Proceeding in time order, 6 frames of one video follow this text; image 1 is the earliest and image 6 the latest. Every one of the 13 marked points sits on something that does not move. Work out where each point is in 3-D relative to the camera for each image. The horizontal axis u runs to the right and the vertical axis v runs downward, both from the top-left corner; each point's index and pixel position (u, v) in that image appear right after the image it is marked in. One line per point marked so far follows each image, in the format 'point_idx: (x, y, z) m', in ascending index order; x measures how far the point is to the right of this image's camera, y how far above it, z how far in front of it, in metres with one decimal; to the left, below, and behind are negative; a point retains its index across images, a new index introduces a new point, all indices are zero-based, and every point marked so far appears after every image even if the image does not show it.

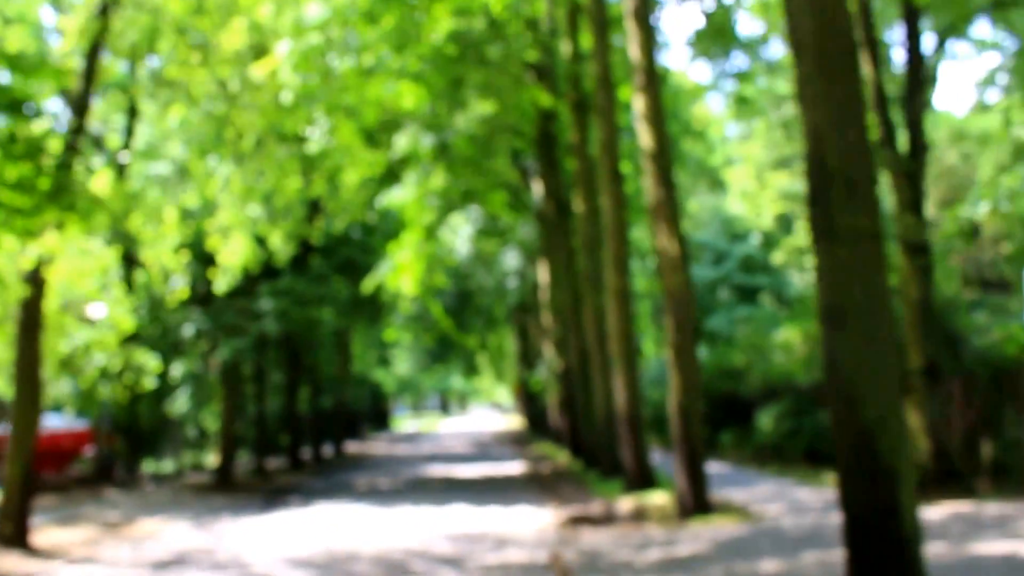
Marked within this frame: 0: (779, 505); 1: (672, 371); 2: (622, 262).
0: (+3.7, -3.0, +15.6) m
1: (+2.1, -1.1, +14.4) m
2: (+2.0, +0.5, +19.7) m
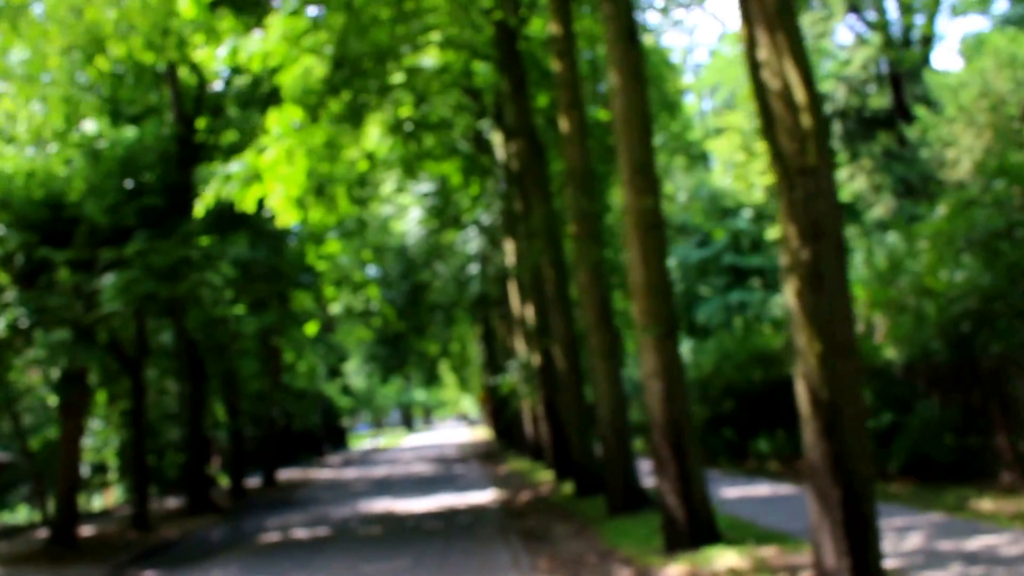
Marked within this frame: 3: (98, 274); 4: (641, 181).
0: (+3.5, -2.1, +8.3) m
1: (+1.8, -0.2, +7.1) m
2: (+1.5, +1.2, +12.4) m
3: (-6.6, +0.2, +17.9) m
4: (+1.4, +1.2, +12.3) m
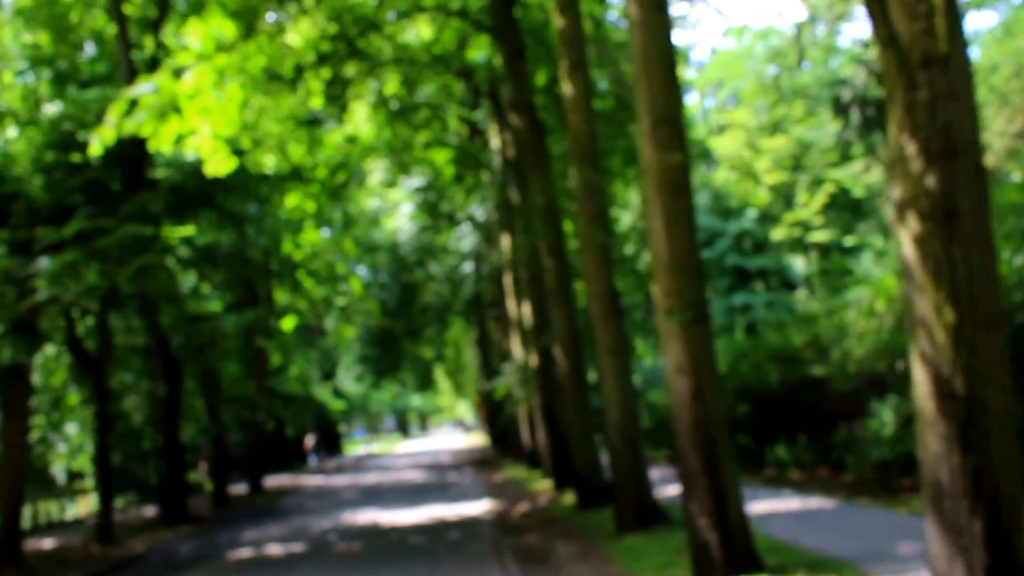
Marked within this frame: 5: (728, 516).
0: (+3.5, -1.9, +6.2) m
1: (+1.8, 0.0, +5.1) m
2: (+1.5, +1.5, +10.3) m
3: (-6.6, +0.4, +15.8) m
4: (+1.4, +1.4, +10.3) m
5: (+1.8, -1.9, +9.6) m
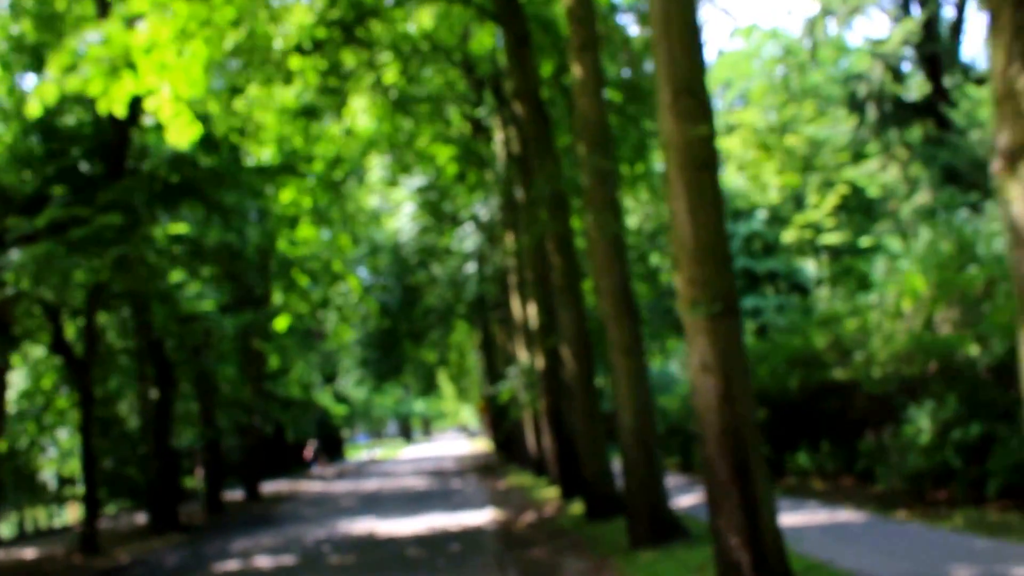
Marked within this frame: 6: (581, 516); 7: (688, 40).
0: (+3.5, -1.8, +5.1) m
1: (+1.8, +0.1, +4.0) m
2: (+1.5, +1.5, +9.2) m
3: (-6.5, +0.5, +14.8) m
4: (+1.4, +1.5, +9.2) m
5: (+1.9, -1.8, +8.5) m
6: (+1.2, -4.0, +19.5) m
7: (+1.4, +2.1, +9.1) m
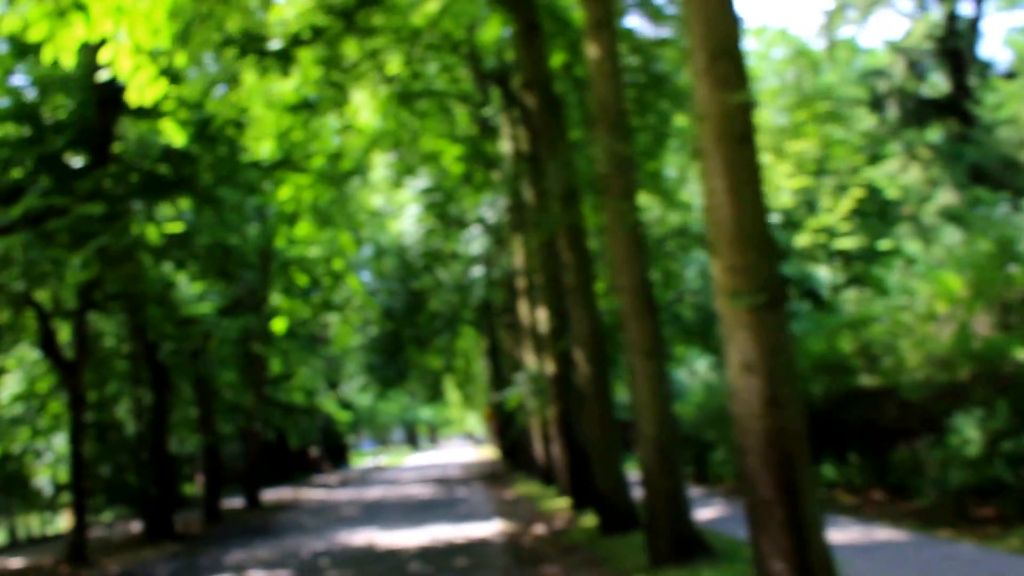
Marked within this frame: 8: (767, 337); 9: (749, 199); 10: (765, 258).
0: (+3.6, -1.7, +4.0) m
1: (+1.9, +0.2, +2.9) m
2: (+1.6, +1.6, +8.2) m
3: (-6.4, +0.6, +13.7) m
4: (+1.5, +1.6, +8.1) m
5: (+2.0, -1.7, +7.4) m
6: (+1.4, -4.0, +18.4) m
7: (+1.6, +2.1, +8.0) m
8: (+1.8, -0.4, +7.8) m
9: (+1.7, +0.6, +8.0) m
10: (+1.8, +0.2, +7.9) m
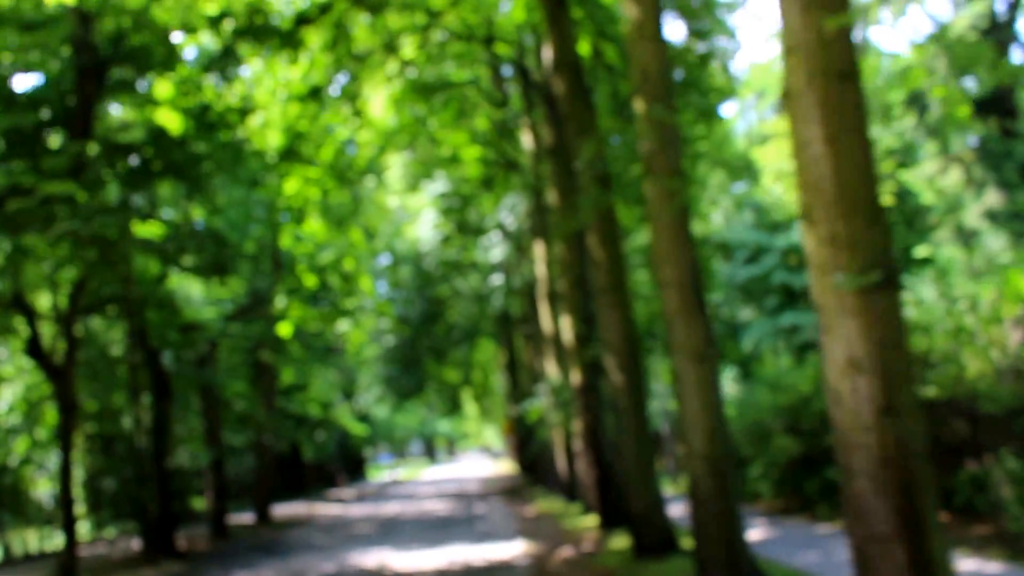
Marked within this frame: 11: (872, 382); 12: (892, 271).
0: (+3.7, -1.6, +2.3) m
1: (+2.0, +0.4, +1.2) m
2: (+1.8, +1.7, +6.5) m
3: (-6.1, +0.6, +12.2) m
4: (+1.8, +1.7, +6.5) m
5: (+2.2, -1.6, +5.8) m
6: (+1.8, -4.0, +16.7) m
7: (+1.8, +2.2, +6.4) m
8: (+2.0, -0.2, +6.1) m
9: (+1.9, +0.7, +6.3) m
10: (+2.0, +0.3, +6.3) m
11: (+2.0, -0.6, +6.1) m
12: (+2.1, +0.1, +6.2) m
